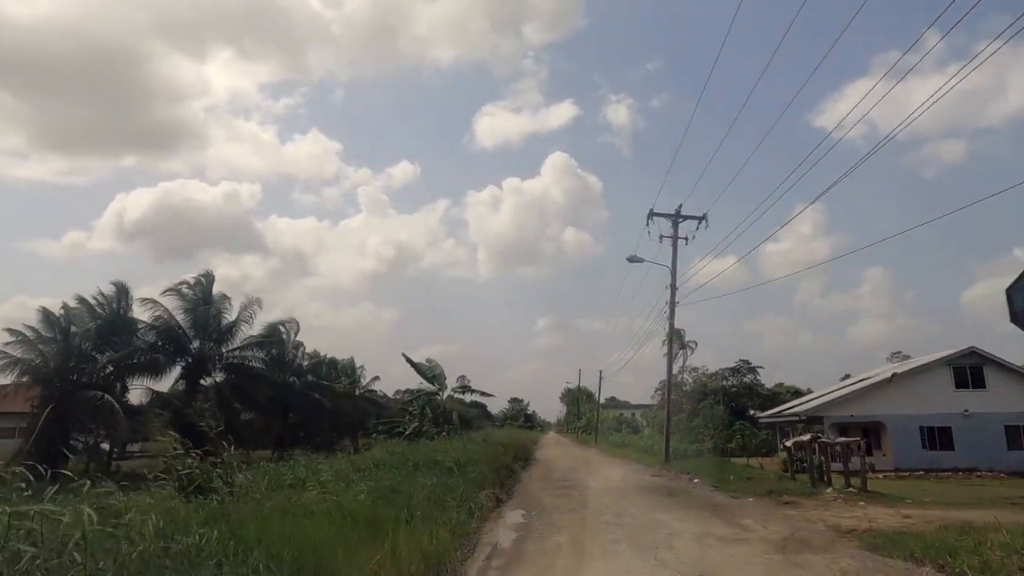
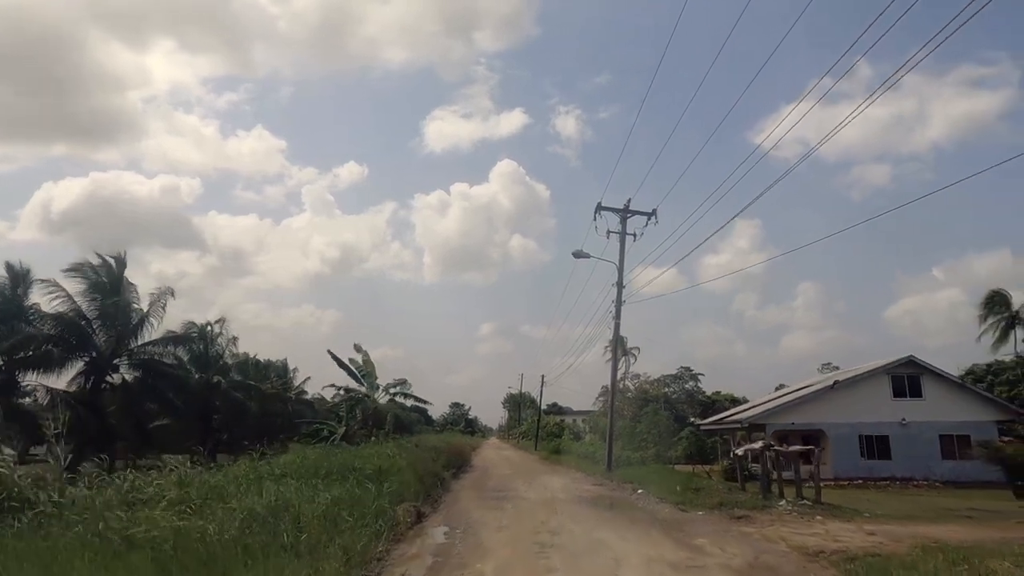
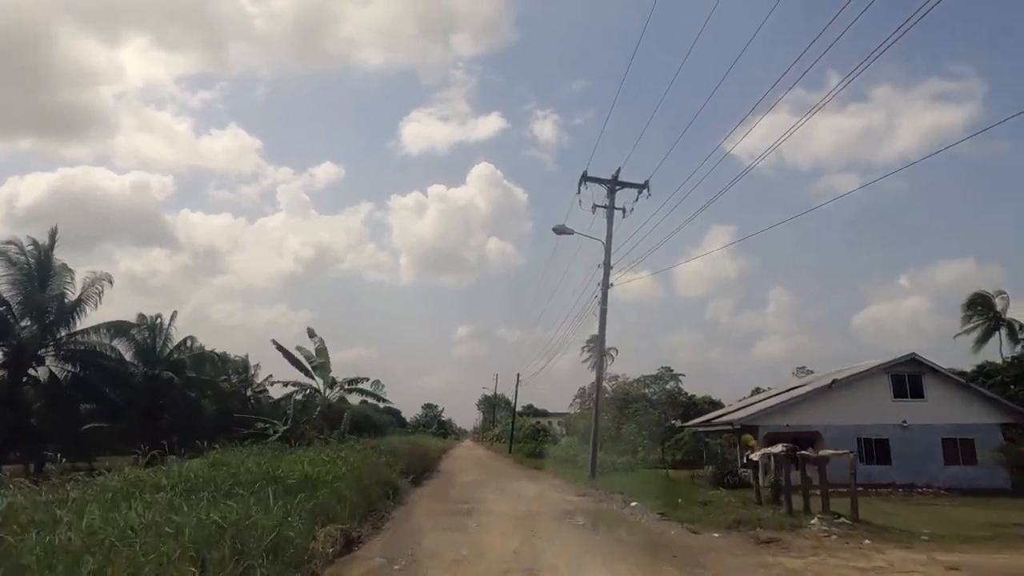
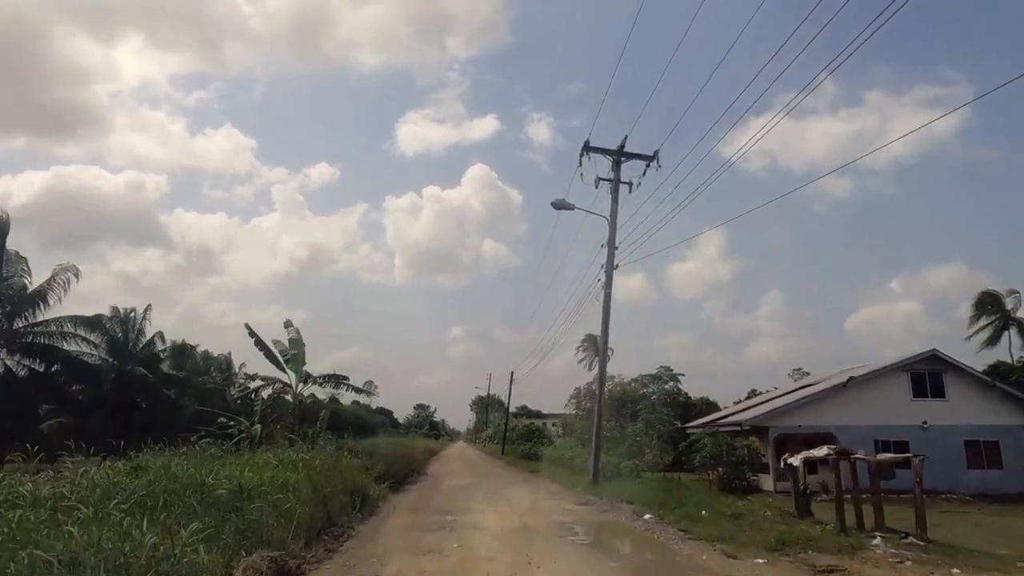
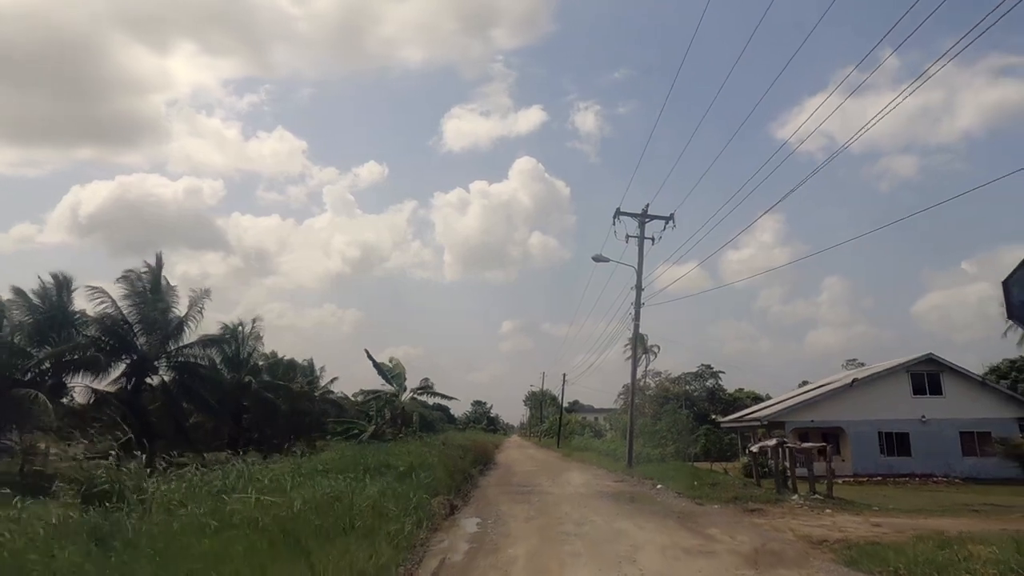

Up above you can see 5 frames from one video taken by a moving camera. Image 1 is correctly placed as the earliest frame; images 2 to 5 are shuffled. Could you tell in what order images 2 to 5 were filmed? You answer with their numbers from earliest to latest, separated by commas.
5, 2, 3, 4
